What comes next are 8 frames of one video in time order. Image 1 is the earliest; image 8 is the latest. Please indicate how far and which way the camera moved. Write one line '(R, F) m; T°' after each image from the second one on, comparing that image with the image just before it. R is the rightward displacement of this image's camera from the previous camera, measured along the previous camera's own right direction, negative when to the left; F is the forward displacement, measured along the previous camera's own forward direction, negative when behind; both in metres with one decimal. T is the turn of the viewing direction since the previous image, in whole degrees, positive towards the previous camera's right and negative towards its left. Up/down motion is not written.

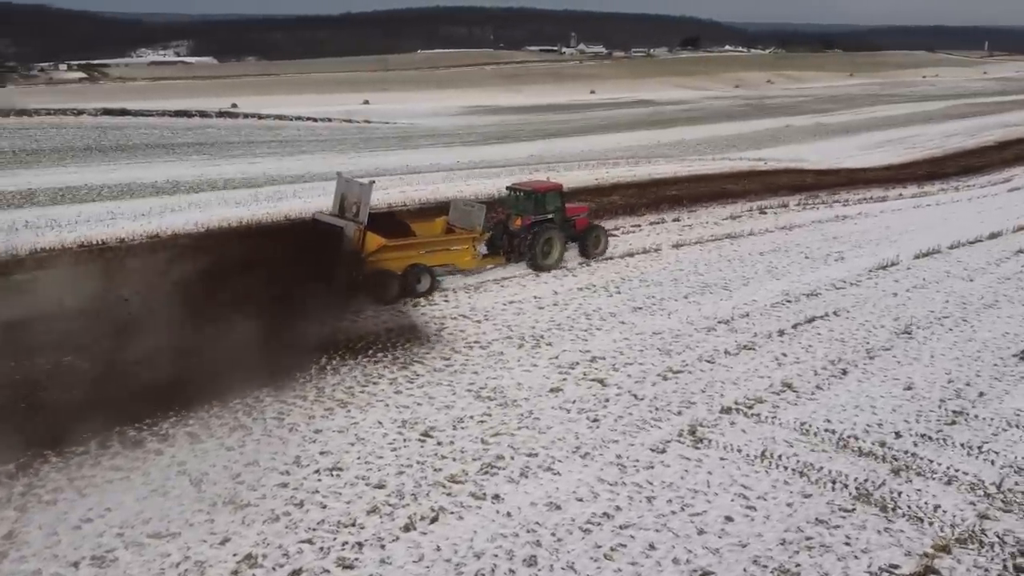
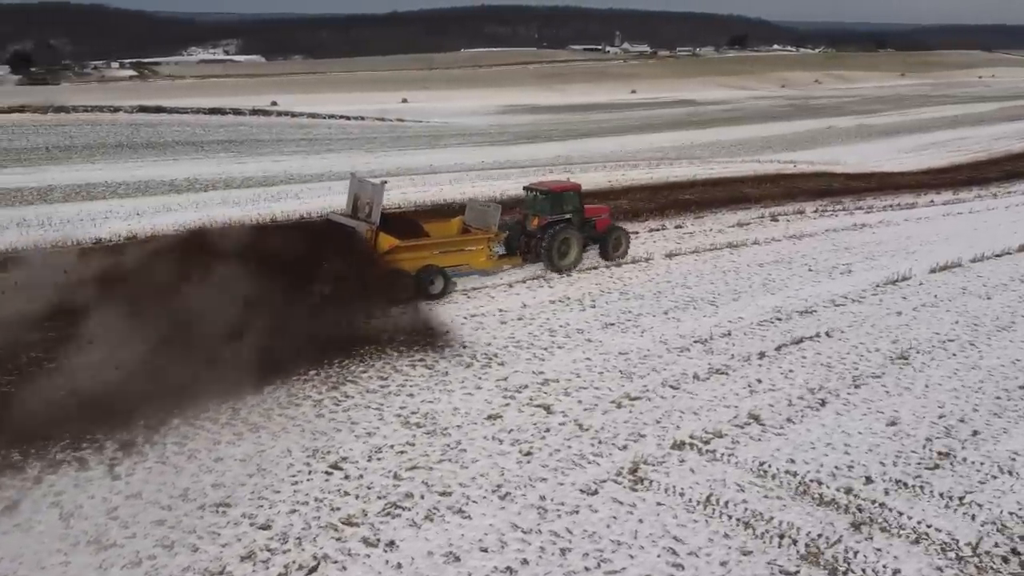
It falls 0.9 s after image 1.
(+1.2, +0.9) m; -3°
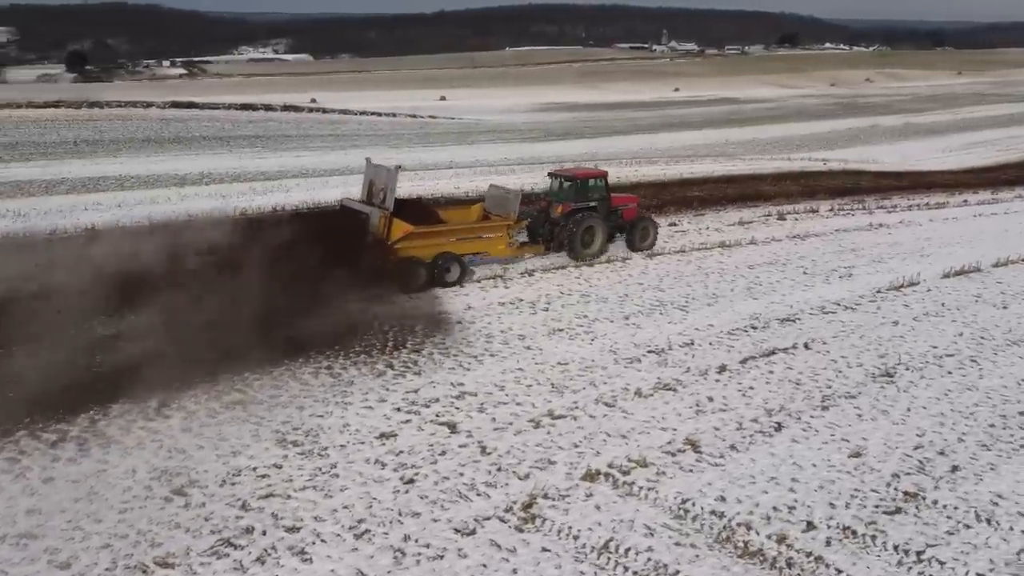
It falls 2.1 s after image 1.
(+1.5, +1.3) m; -3°
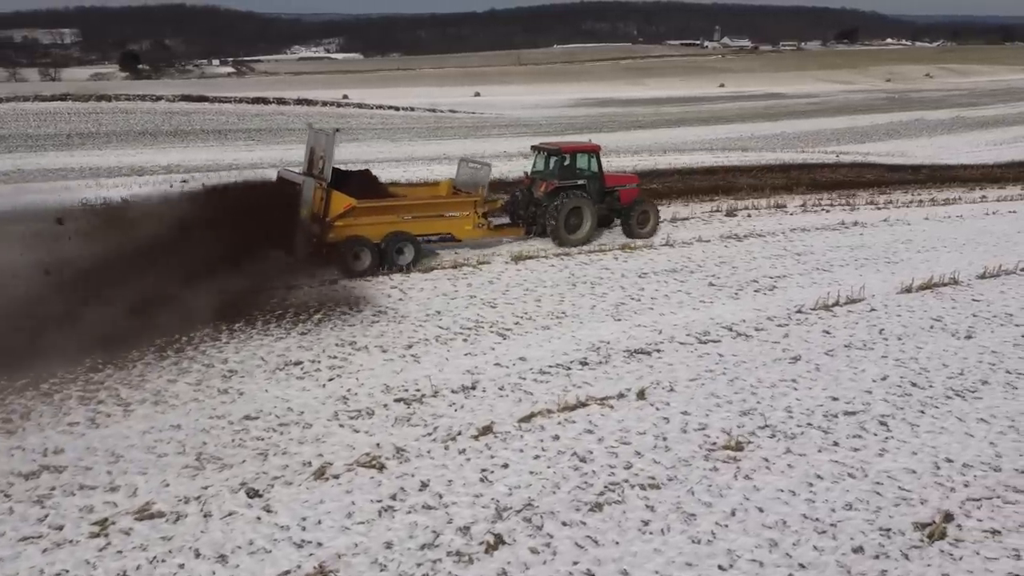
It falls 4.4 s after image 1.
(+3.4, +3.4) m; -4°
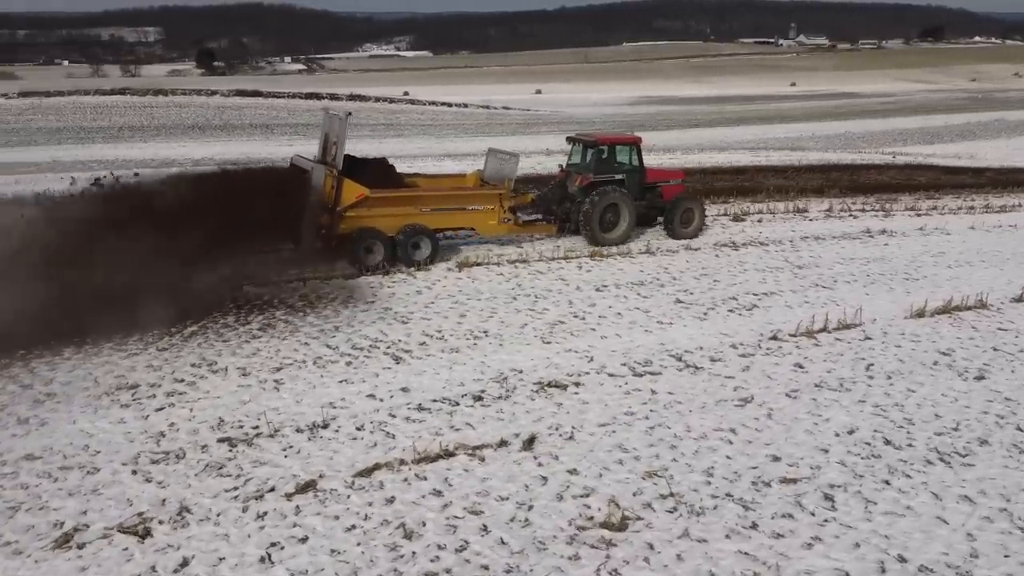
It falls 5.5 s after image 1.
(+1.6, +1.5) m; -5°
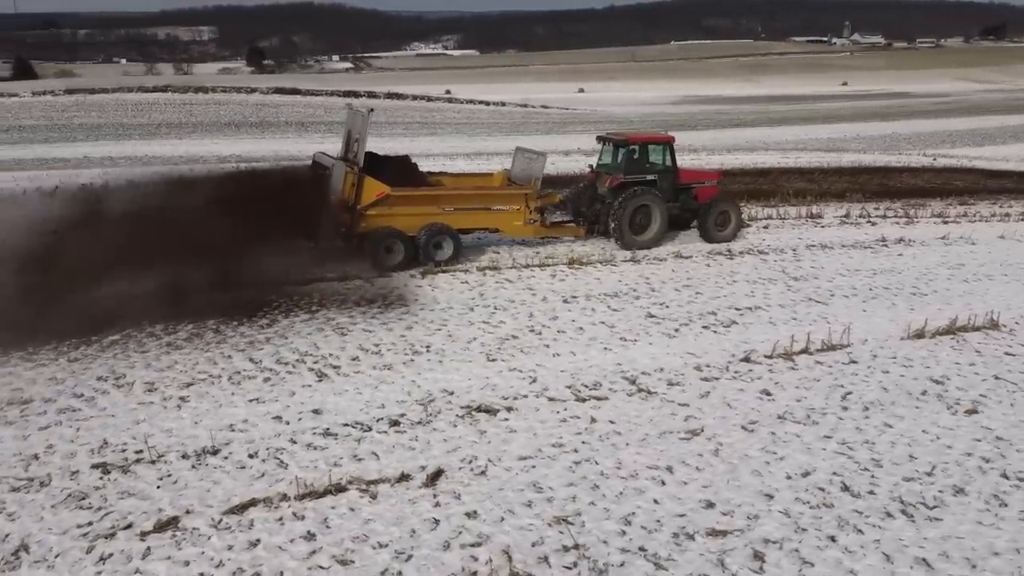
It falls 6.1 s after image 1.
(+1.0, +0.7) m; -3°
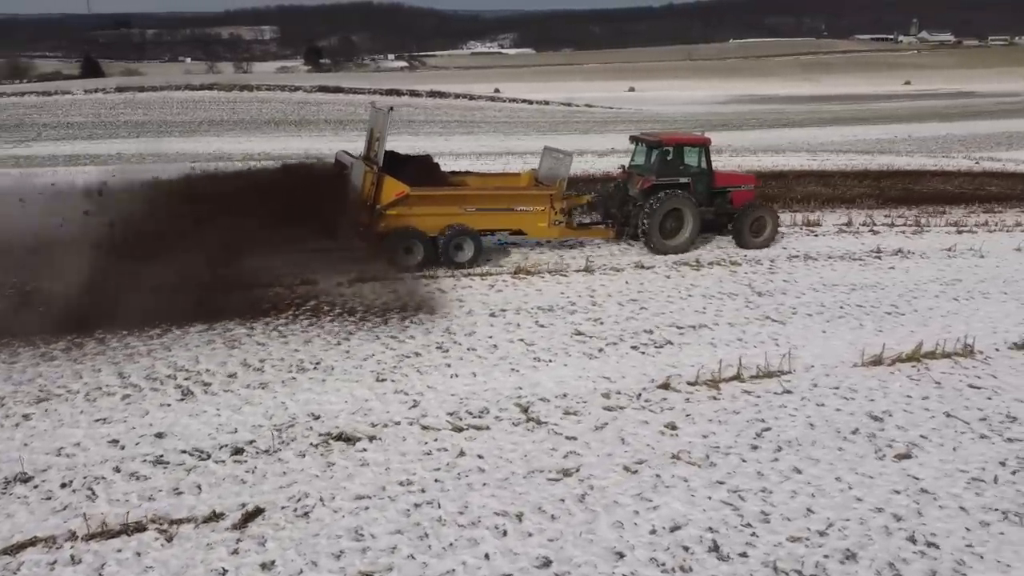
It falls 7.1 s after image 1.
(+1.4, +0.7) m; -4°
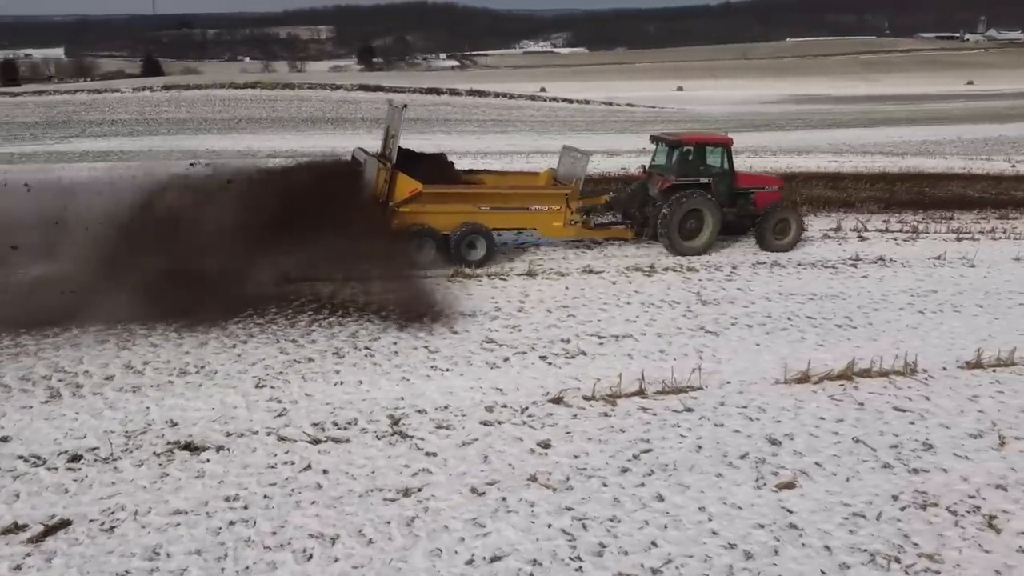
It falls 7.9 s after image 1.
(+1.4, +0.4) m; -4°
